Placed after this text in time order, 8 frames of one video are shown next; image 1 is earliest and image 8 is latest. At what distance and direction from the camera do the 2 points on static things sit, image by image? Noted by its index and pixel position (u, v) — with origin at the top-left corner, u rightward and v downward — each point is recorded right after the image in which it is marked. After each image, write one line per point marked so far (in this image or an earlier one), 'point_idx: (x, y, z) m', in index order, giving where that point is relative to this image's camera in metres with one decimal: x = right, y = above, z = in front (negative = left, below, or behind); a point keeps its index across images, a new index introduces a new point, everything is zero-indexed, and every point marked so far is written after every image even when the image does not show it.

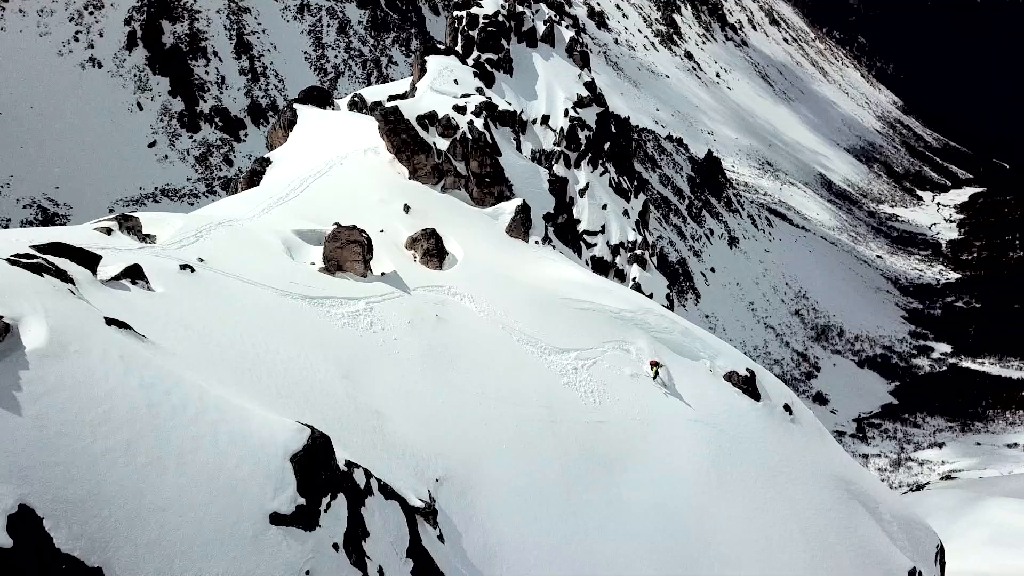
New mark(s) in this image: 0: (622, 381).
0: (+2.2, -1.8, +15.9) m
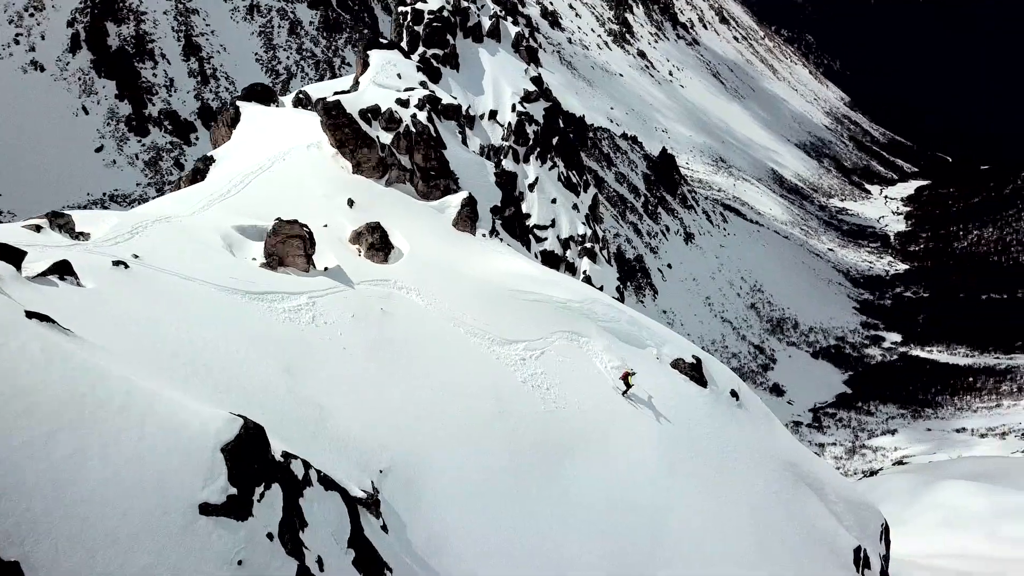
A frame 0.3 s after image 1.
0: (+1.2, -1.6, +16.0) m
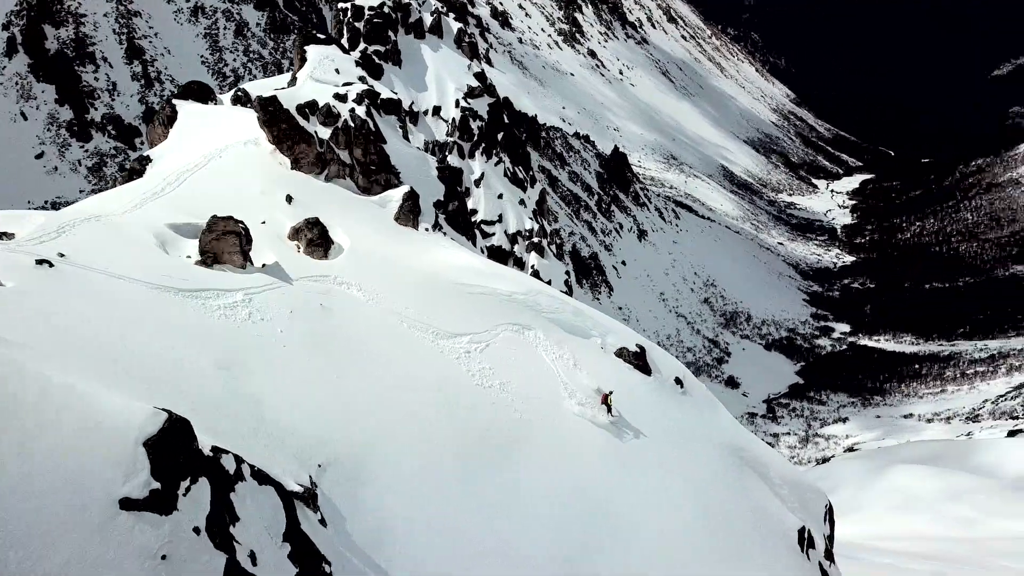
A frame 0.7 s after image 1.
0: (+0.1, -1.5, +16.0) m
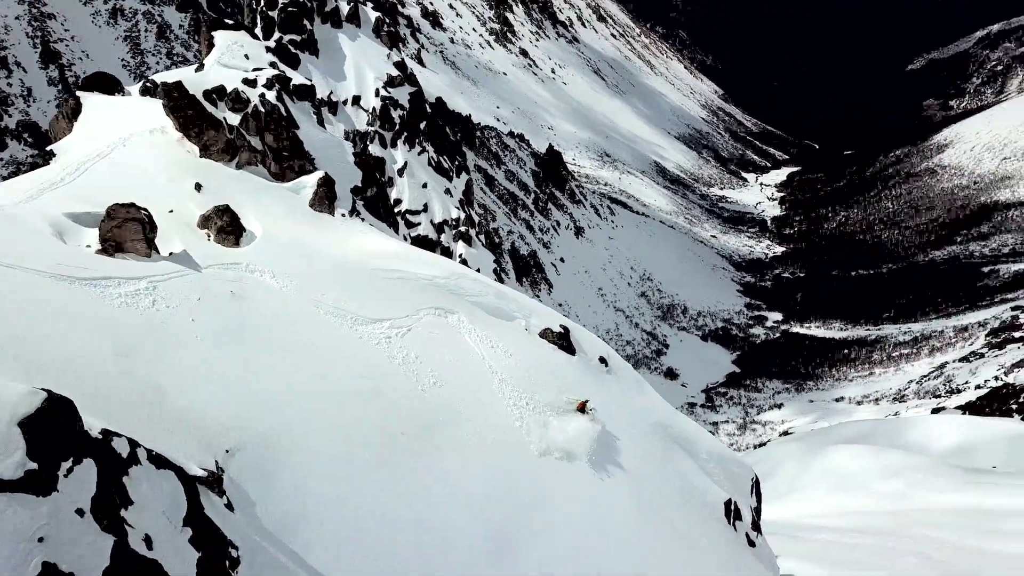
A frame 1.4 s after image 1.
0: (-1.5, -1.1, +15.9) m
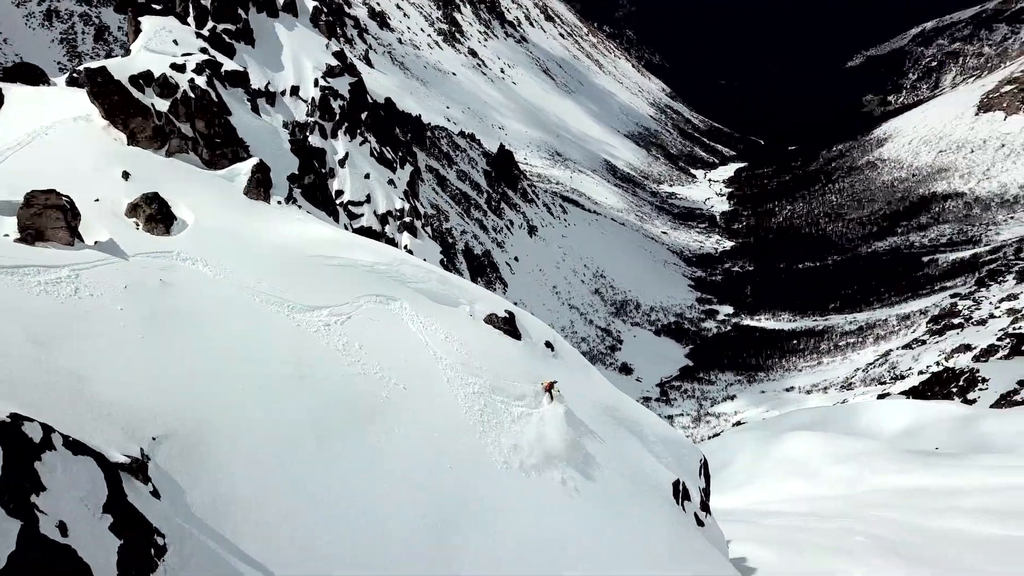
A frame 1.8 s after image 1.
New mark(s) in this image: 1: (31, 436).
0: (-2.6, -0.8, +15.6) m
1: (-4.5, -1.4, +7.5) m
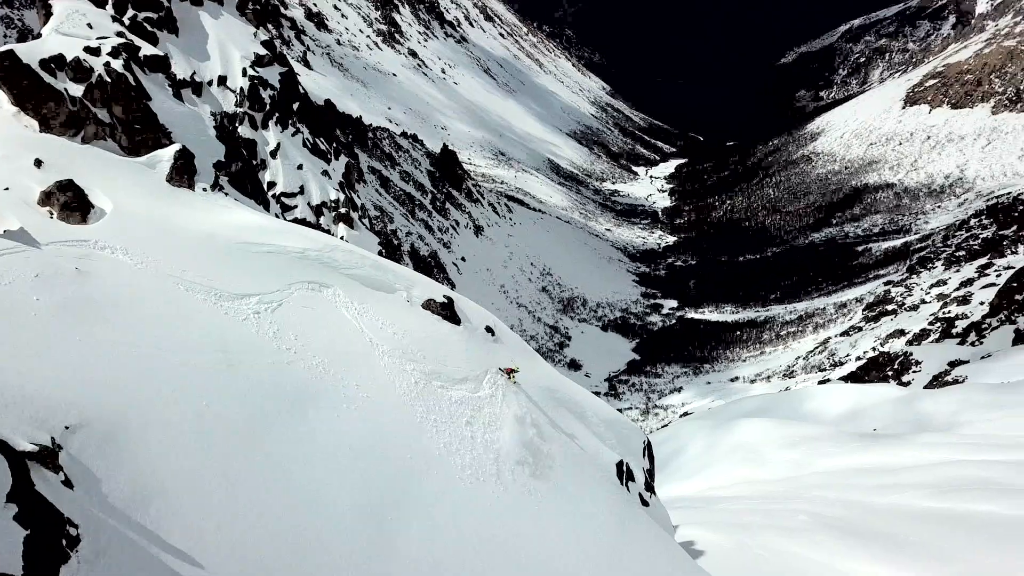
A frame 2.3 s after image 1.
0: (-3.8, -0.6, +15.3) m
1: (-5.2, -1.2, +7.0) m
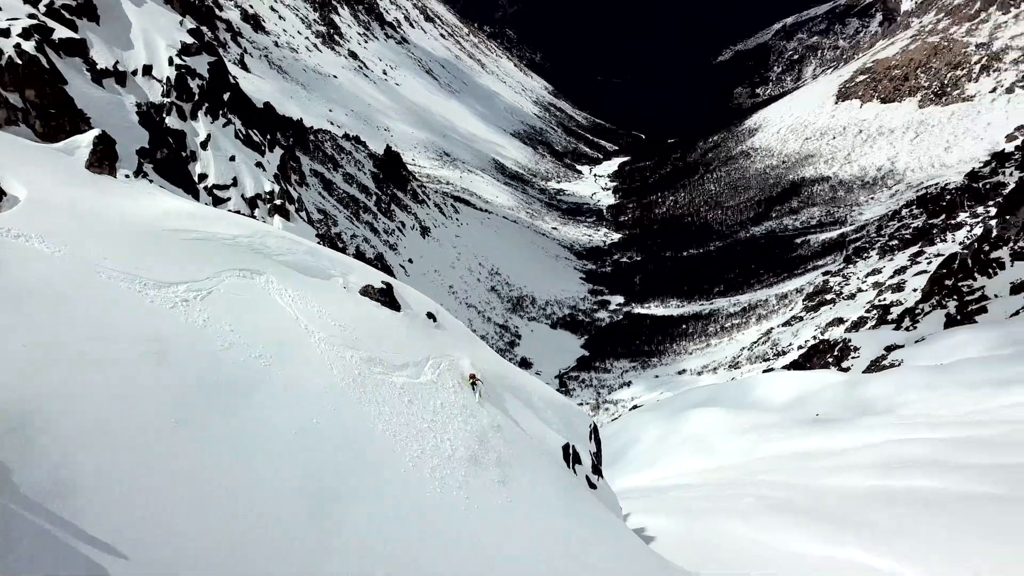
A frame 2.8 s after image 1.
0: (-4.9, -0.3, +14.8) m
1: (-5.8, -1.0, +6.5) m
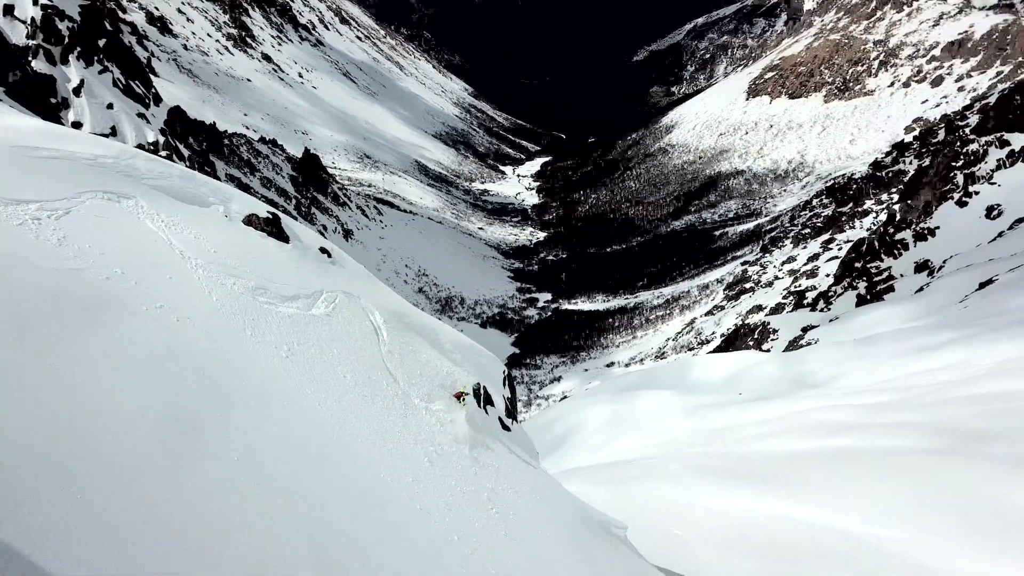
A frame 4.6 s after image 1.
0: (-6.8, +1.0, +13.5) m
1: (-6.9, +0.3, +5.2) m
